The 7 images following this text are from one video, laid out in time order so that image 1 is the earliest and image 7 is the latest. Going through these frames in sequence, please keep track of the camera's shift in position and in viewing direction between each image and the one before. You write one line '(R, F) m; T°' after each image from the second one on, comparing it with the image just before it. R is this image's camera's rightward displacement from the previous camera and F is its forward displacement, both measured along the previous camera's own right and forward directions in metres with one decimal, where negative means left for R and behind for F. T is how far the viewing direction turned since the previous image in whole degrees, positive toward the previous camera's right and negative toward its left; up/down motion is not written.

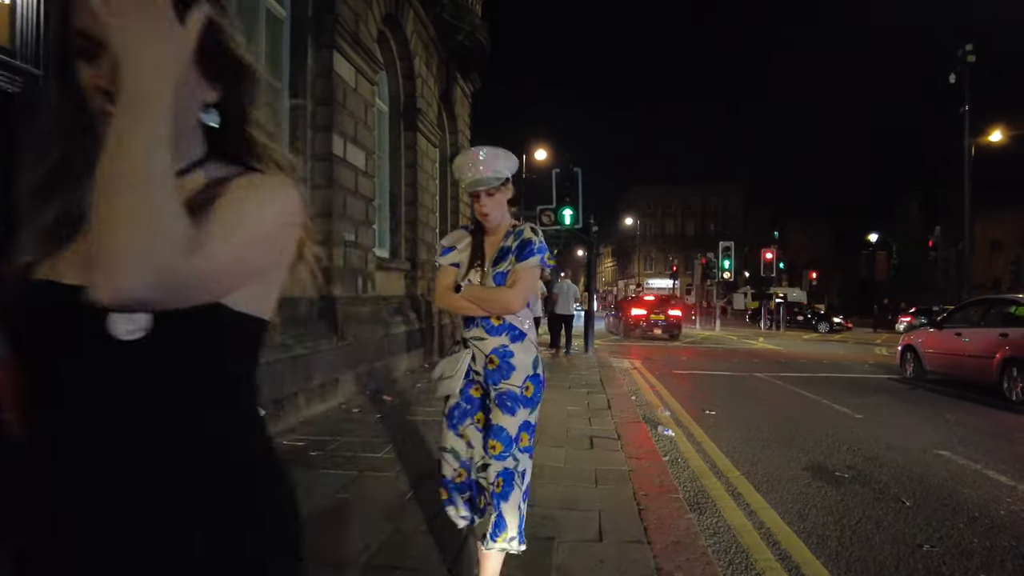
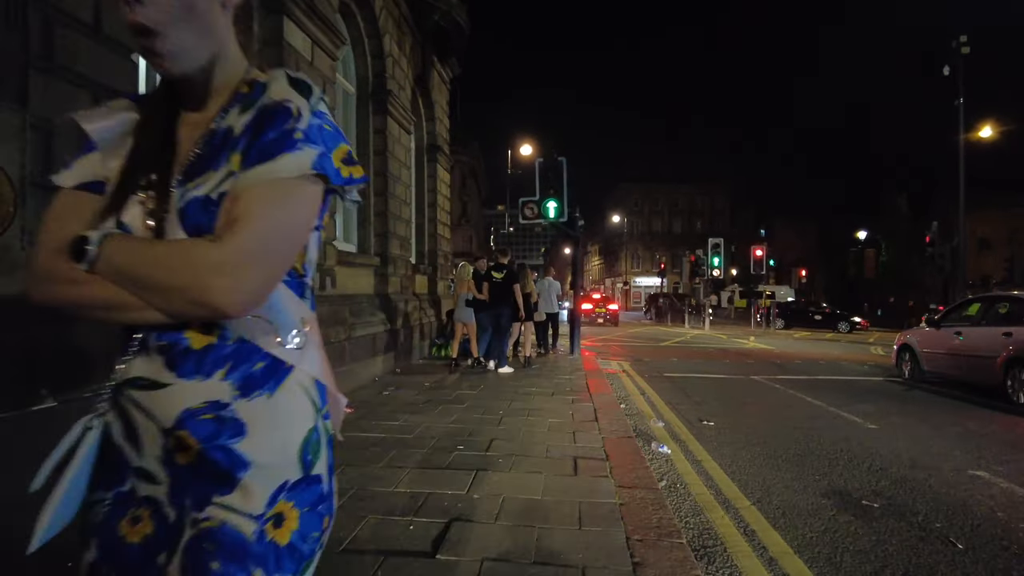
(+0.1, +0.9) m; +1°
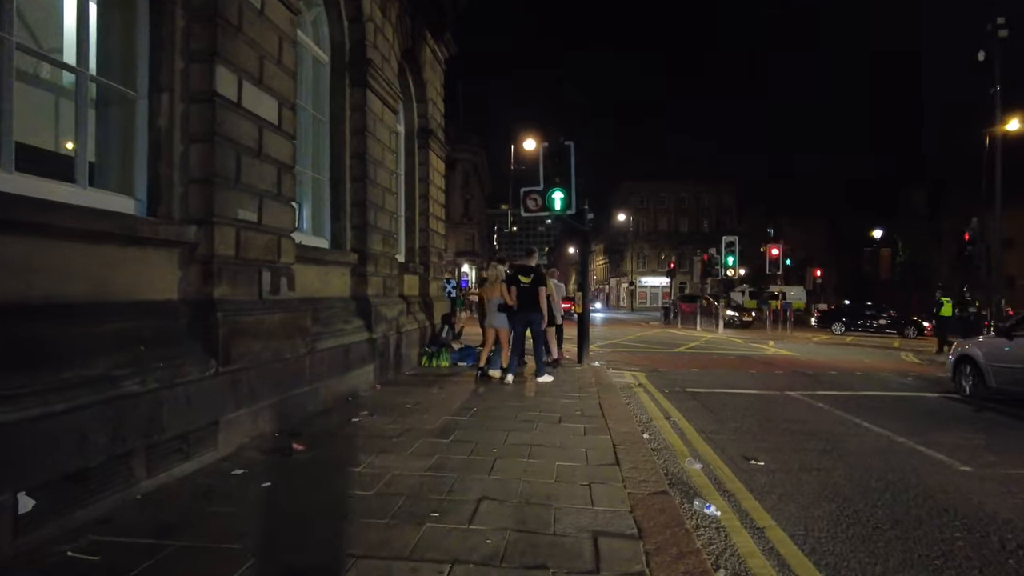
(+0.1, +1.5) m; 0°
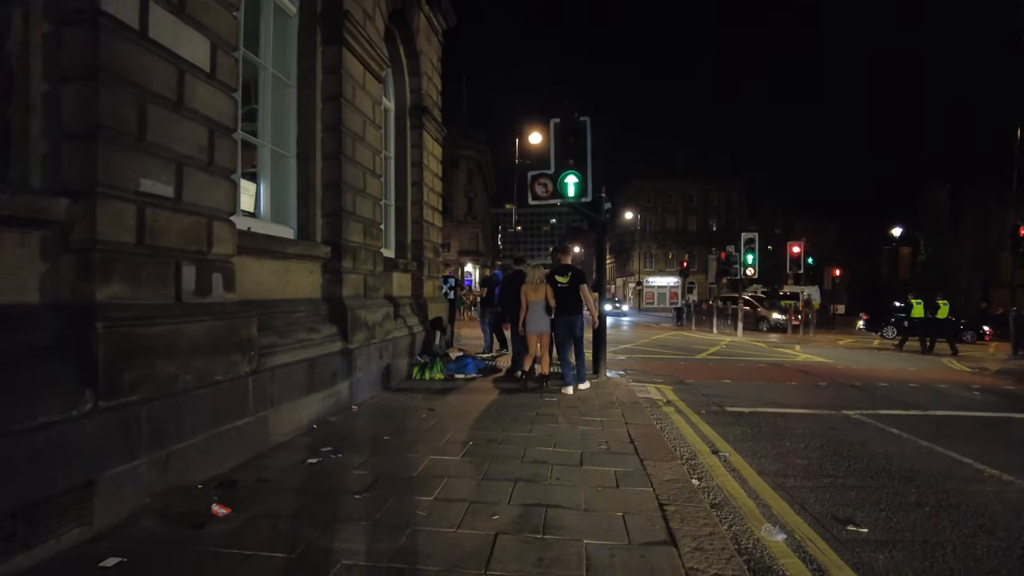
(0.0, +1.6) m; 0°
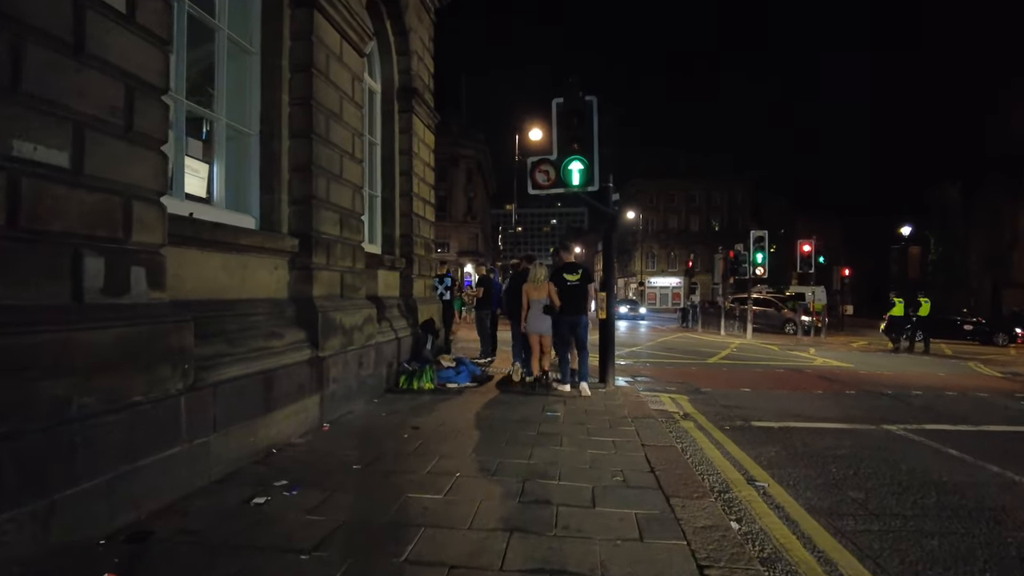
(0.0, +1.0) m; 0°
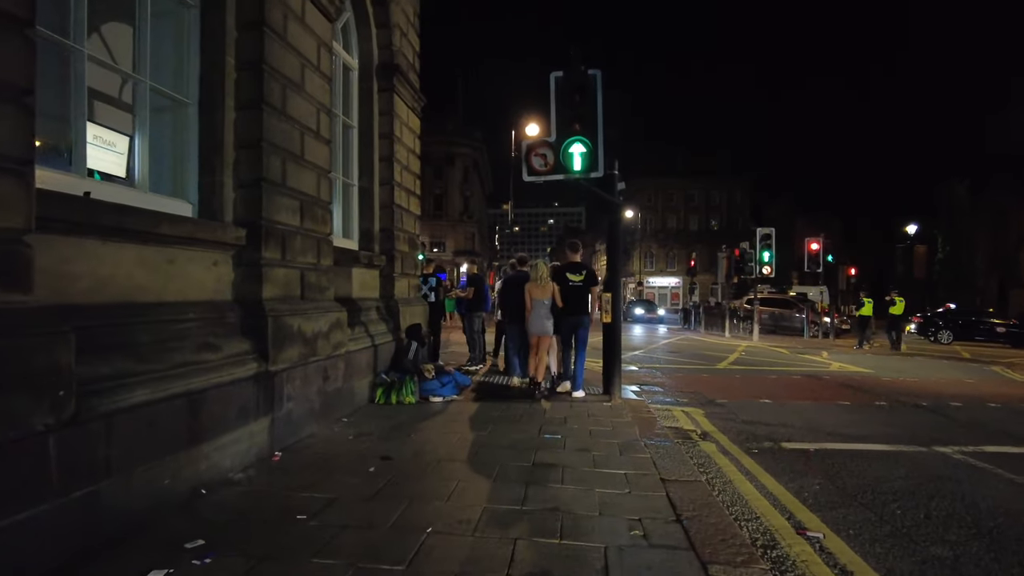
(+0.1, +1.0) m; 0°
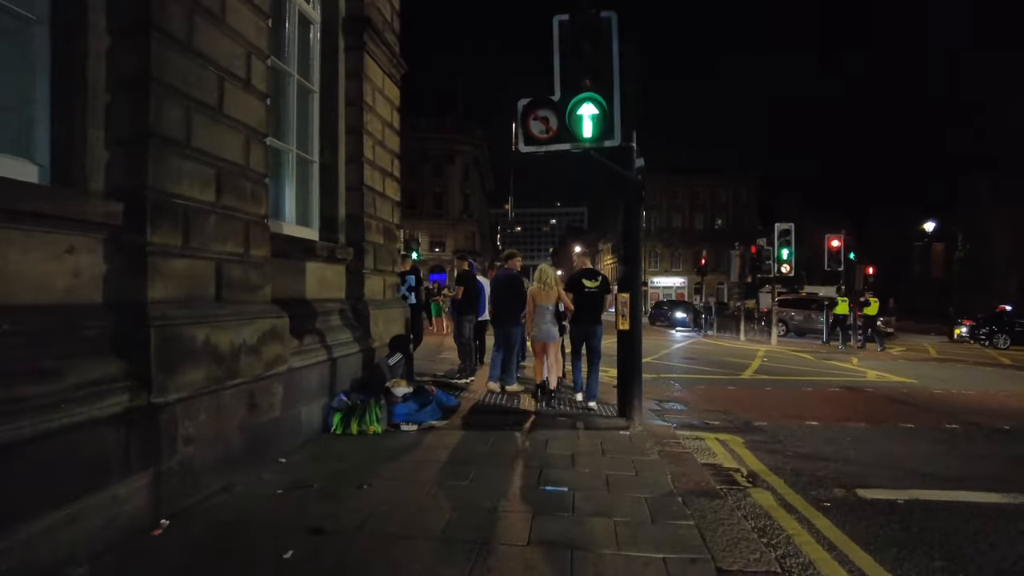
(+0.1, +1.5) m; 0°
